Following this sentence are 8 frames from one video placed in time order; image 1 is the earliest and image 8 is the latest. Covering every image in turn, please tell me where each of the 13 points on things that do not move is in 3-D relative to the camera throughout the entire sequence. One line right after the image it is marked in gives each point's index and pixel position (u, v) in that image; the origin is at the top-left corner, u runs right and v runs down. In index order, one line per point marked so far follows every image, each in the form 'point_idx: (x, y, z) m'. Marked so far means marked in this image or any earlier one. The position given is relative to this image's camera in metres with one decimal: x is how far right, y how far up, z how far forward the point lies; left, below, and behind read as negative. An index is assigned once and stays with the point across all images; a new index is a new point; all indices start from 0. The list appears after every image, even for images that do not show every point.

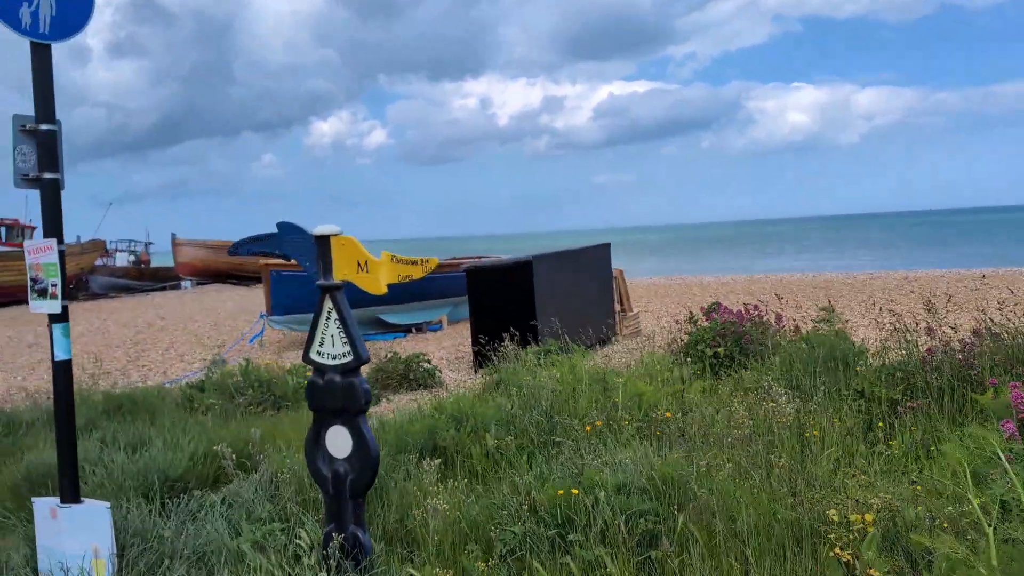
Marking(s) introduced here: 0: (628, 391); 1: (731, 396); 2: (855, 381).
0: (+0.7, -0.6, +5.2) m
1: (+1.2, -0.6, +5.2) m
2: (+2.0, -0.5, +5.3) m
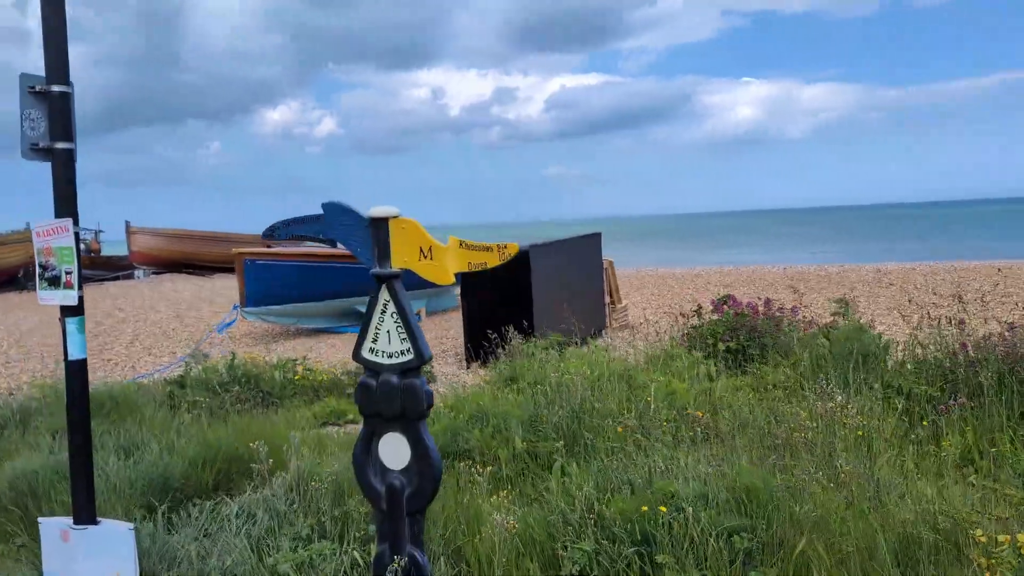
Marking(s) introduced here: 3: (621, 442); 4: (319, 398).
0: (+0.8, -0.5, +4.9) m
1: (+1.4, -0.6, +4.9) m
2: (+2.1, -0.5, +5.1) m
3: (+0.5, -0.7, +4.0) m
4: (-1.4, -0.8, +6.7) m
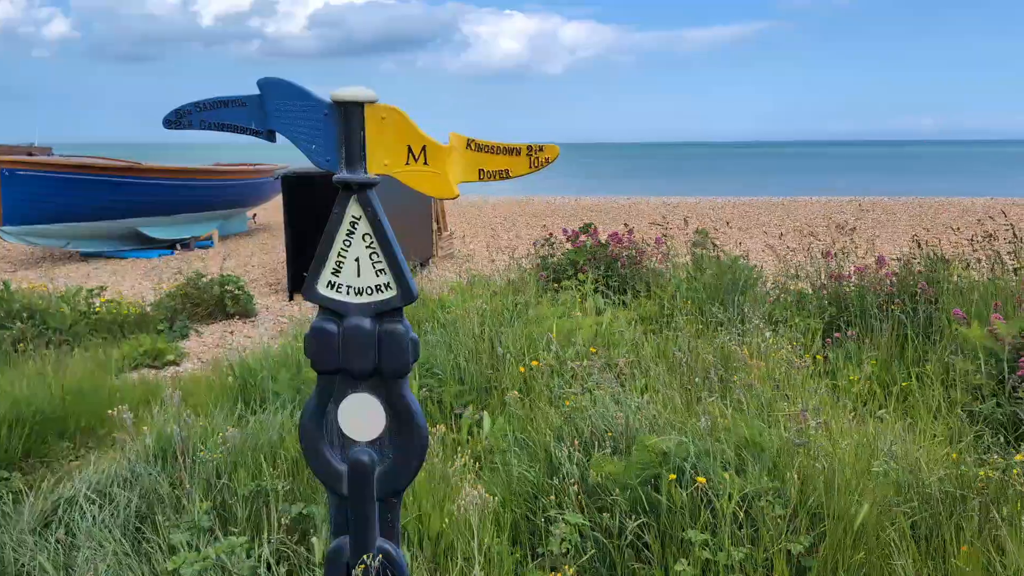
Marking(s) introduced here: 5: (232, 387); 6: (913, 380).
0: (+0.2, -0.2, +4.4) m
1: (+0.7, -0.2, +4.6) m
2: (+1.4, -0.1, +4.9) m
3: (+0.1, -0.4, +3.5) m
4: (-2.4, -0.3, +5.6) m
5: (-1.2, -0.4, +4.1) m
6: (+1.8, -0.4, +4.0) m
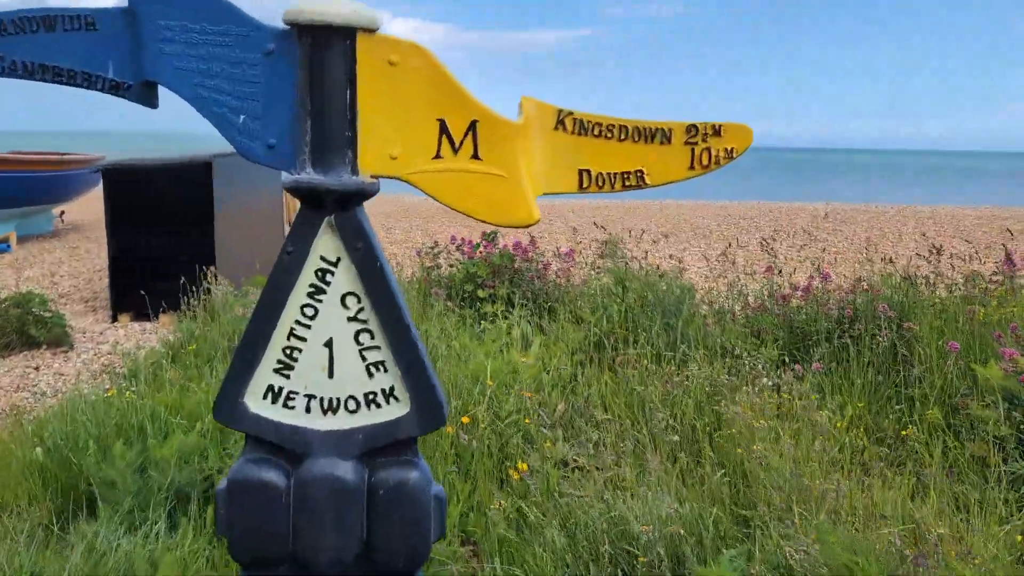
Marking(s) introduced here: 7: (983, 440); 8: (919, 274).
0: (-0.1, -0.3, +3.5) m
1: (+0.4, -0.4, +3.8) m
2: (+1.0, -0.2, +4.2) m
3: (0.0, -0.5, +2.6) m
4: (-2.9, -0.4, +4.2) m
5: (-1.5, -0.6, +2.9) m
6: (+1.5, -0.5, +3.4) m
7: (+1.6, -0.5, +3.2) m
8: (+2.3, +0.1, +5.1) m
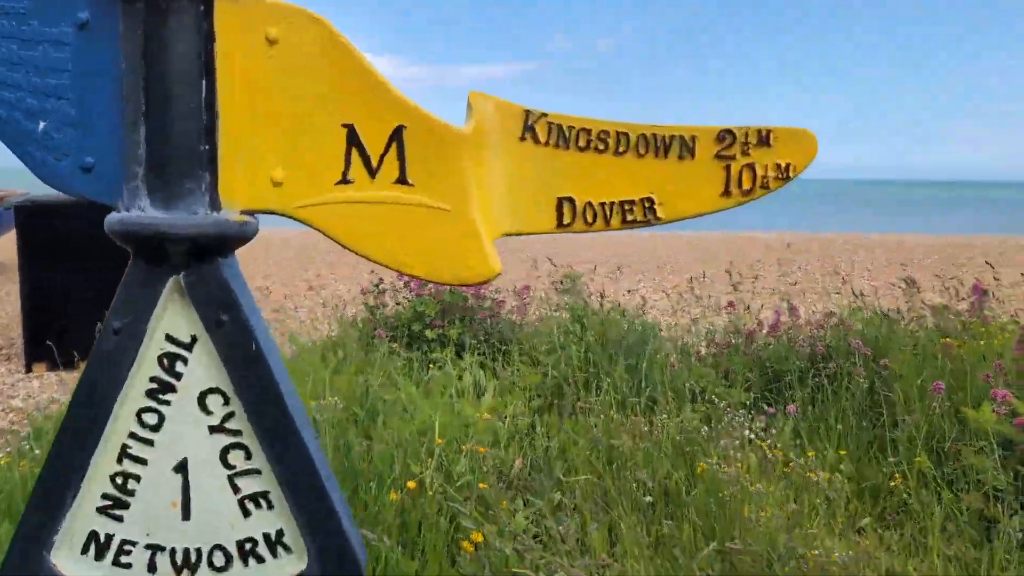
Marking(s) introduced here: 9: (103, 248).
0: (-0.3, -0.4, +3.1) m
1: (+0.2, -0.5, +3.5) m
2: (+0.8, -0.4, +3.9) m
3: (-0.1, -0.6, +2.2) m
4: (-3.1, -0.6, +3.7) m
5: (-1.6, -0.7, +2.4) m
6: (+1.3, -0.6, +3.1) m
7: (+1.5, -0.6, +2.9) m
8: (+2.0, -0.1, +4.9) m
9: (-2.4, +0.2, +5.5) m
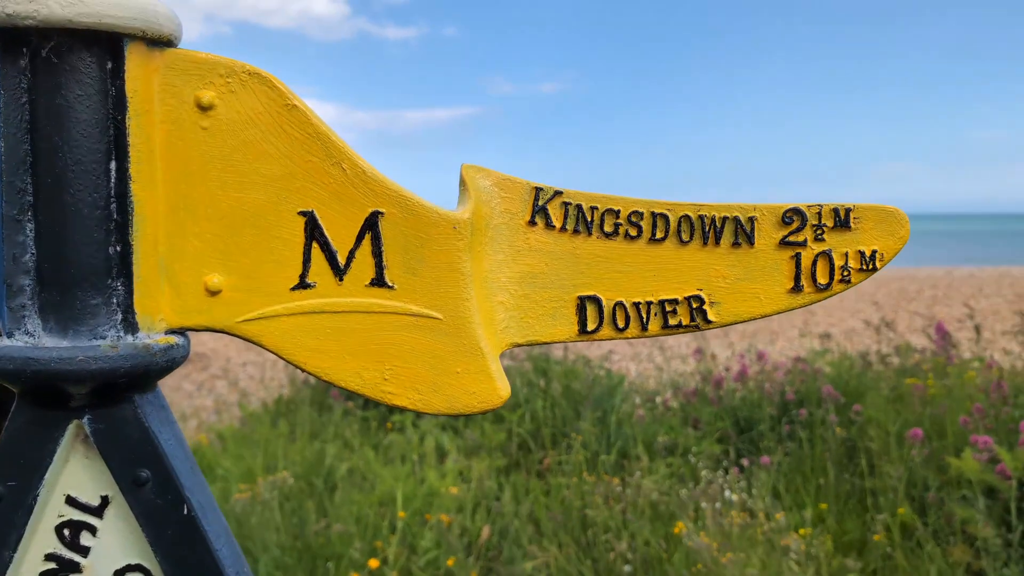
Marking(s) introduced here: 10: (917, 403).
0: (-0.4, -0.6, +2.9) m
1: (+0.1, -0.7, +3.3) m
2: (+0.6, -0.6, +3.8) m
3: (-0.2, -0.8, +2.0) m
4: (-3.2, -0.9, +3.3) m
5: (-1.7, -0.9, +2.2) m
6: (+1.2, -0.8, +3.0) m
7: (+1.4, -0.8, +2.8) m
8: (+1.8, -0.3, +4.8) m
9: (-2.7, -0.1, +5.2) m
10: (+1.6, -0.5, +3.6) m
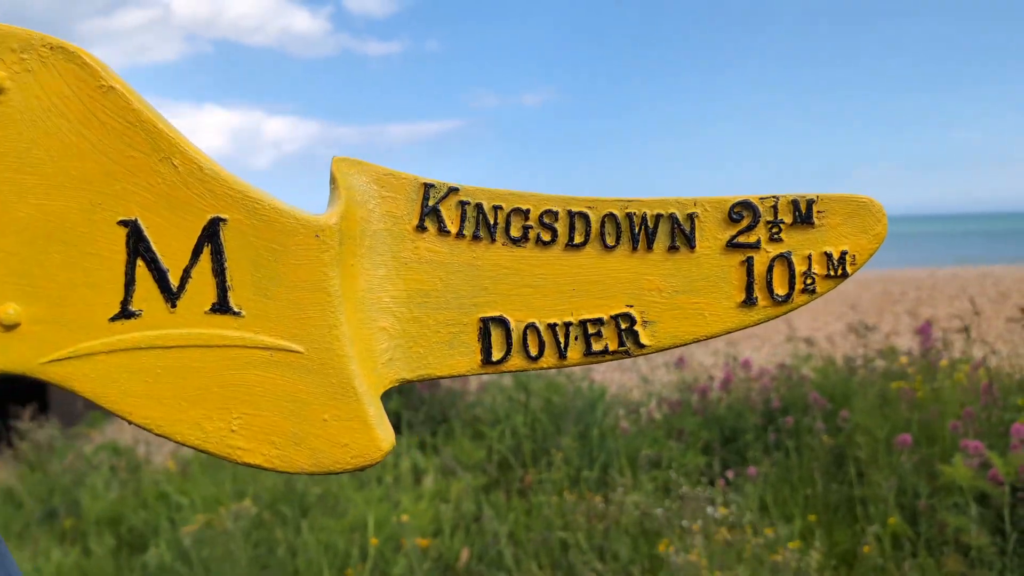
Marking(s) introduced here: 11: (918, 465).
0: (-0.4, -0.7, +2.8) m
1: (0.0, -0.8, +3.2) m
2: (+0.5, -0.6, +3.7) m
3: (-0.2, -0.8, +1.9) m
4: (-3.3, -1.0, +3.2) m
5: (-1.7, -1.0, +2.0) m
6: (+1.2, -0.8, +2.9) m
7: (+1.3, -0.8, +2.7) m
8: (+1.7, -0.4, +4.7) m
9: (-2.8, -0.3, +5.0) m
10: (+1.5, -0.5, +3.6) m
11: (+1.4, -0.6, +3.1) m
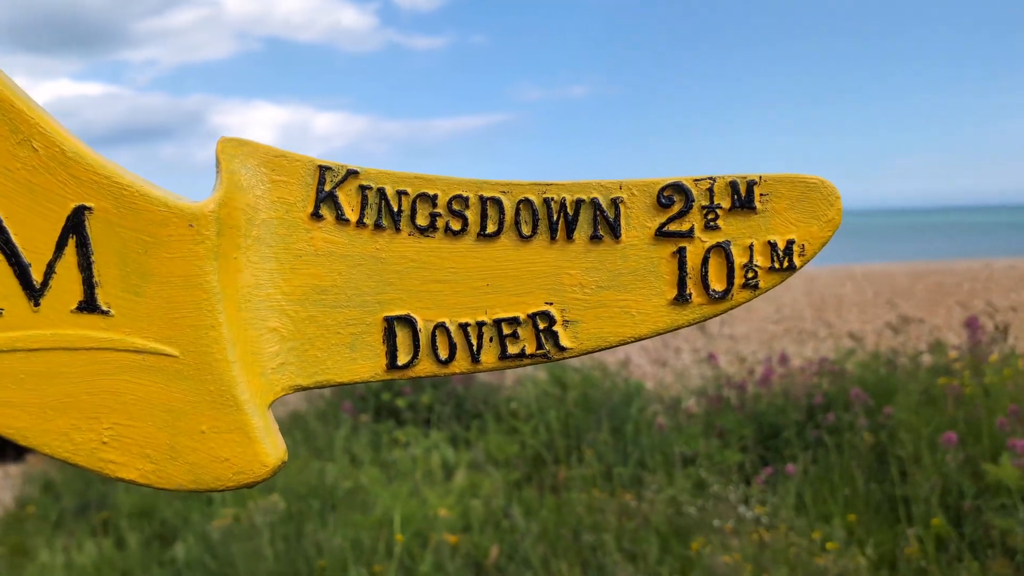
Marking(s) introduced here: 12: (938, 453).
0: (-0.4, -0.7, +2.8) m
1: (+0.1, -0.7, +3.1) m
2: (+0.6, -0.6, +3.6) m
3: (-0.2, -0.8, +1.9) m
4: (-3.1, -1.0, +3.3) m
5: (-1.7, -1.0, +2.1) m
6: (+1.2, -0.8, +2.8) m
7: (+1.4, -0.8, +2.6) m
8: (+1.9, -0.3, +4.6) m
9: (-2.6, -0.2, +5.1) m
10: (+1.6, -0.4, +3.4) m
11: (+1.5, -0.6, +3.0) m
12: (+1.5, -0.6, +3.2) m
